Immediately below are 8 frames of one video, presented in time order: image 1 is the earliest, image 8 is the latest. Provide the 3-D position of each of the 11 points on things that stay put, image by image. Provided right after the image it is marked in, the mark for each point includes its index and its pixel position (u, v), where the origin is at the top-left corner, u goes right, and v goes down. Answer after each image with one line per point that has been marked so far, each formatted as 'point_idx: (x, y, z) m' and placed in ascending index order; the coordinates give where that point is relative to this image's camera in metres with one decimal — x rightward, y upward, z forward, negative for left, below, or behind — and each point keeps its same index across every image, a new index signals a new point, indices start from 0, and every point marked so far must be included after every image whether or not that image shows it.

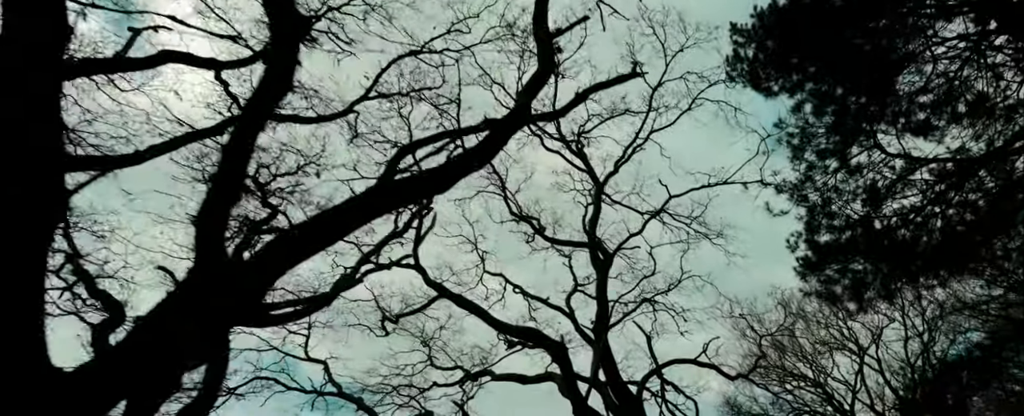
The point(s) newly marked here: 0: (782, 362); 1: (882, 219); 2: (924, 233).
0: (+5.4, -3.0, +12.2) m
1: (+3.4, -0.1, +5.6) m
2: (+4.1, -0.2, +6.1) m
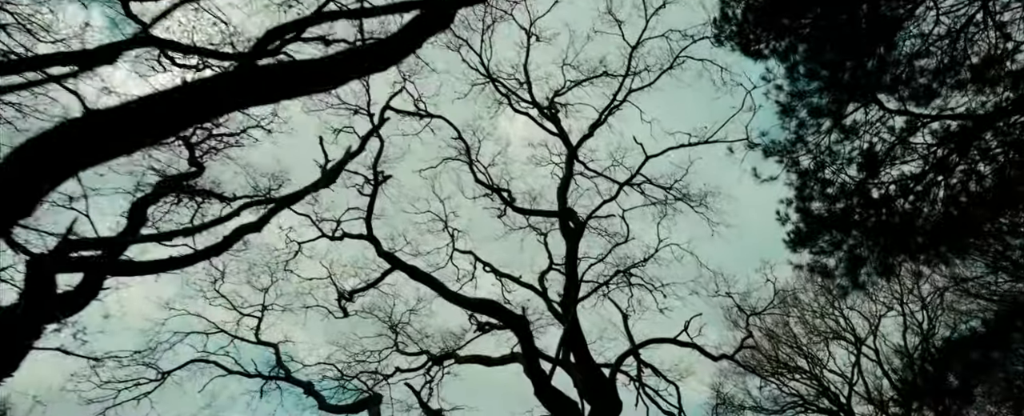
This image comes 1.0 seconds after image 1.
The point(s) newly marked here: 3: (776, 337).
0: (+5.0, -2.7, +11.8) m
1: (+3.1, +0.2, +5.2) m
2: (+3.8, +0.1, +5.7) m
3: (+5.0, -2.4, +11.7) m
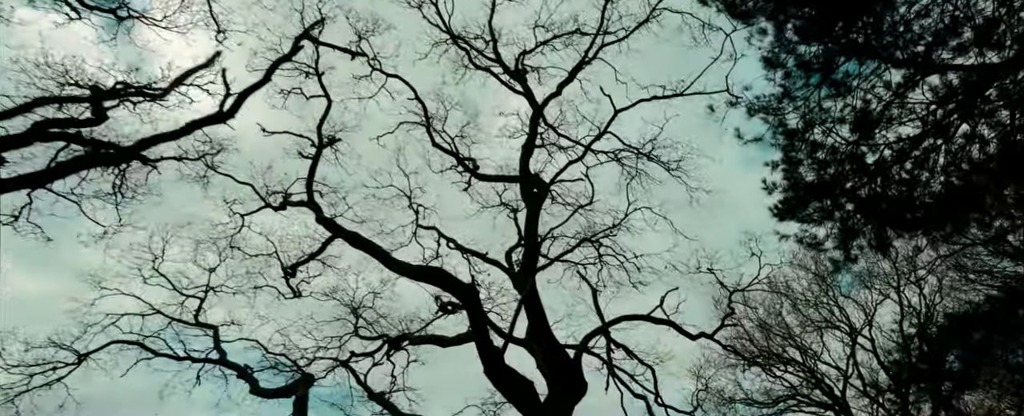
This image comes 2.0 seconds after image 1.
0: (+4.7, -2.5, +11.3) m
1: (+2.8, +0.4, +4.7) m
2: (+3.5, +0.3, +5.2) m
3: (+4.7, -2.2, +11.3) m
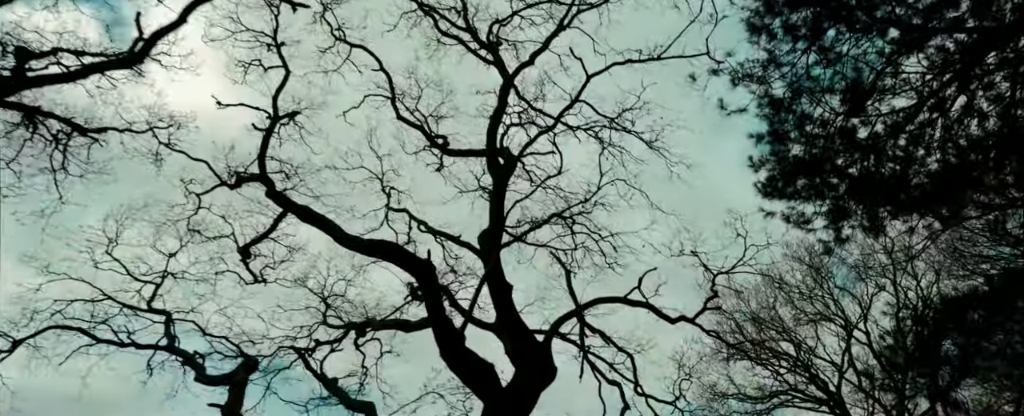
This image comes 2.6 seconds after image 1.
0: (+4.5, -2.3, +11.0) m
1: (+2.6, +0.6, +4.5) m
2: (+3.3, +0.5, +5.0) m
3: (+4.4, -2.0, +11.0) m
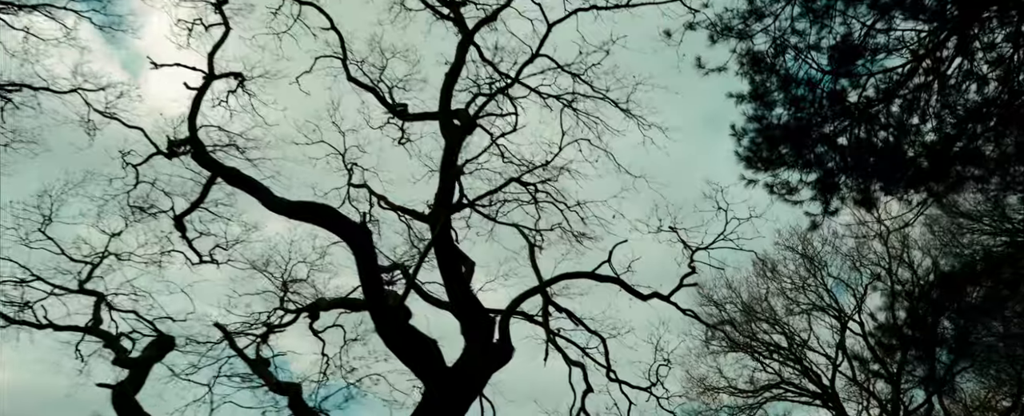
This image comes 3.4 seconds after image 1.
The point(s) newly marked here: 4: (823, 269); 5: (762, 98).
0: (+4.2, -2.1, +10.7) m
1: (+2.3, +0.8, +4.1) m
2: (+3.0, +0.7, +4.6) m
3: (+4.2, -1.8, +10.7) m
4: (+5.3, -1.0, +10.4) m
5: (+2.1, +0.9, +5.0) m
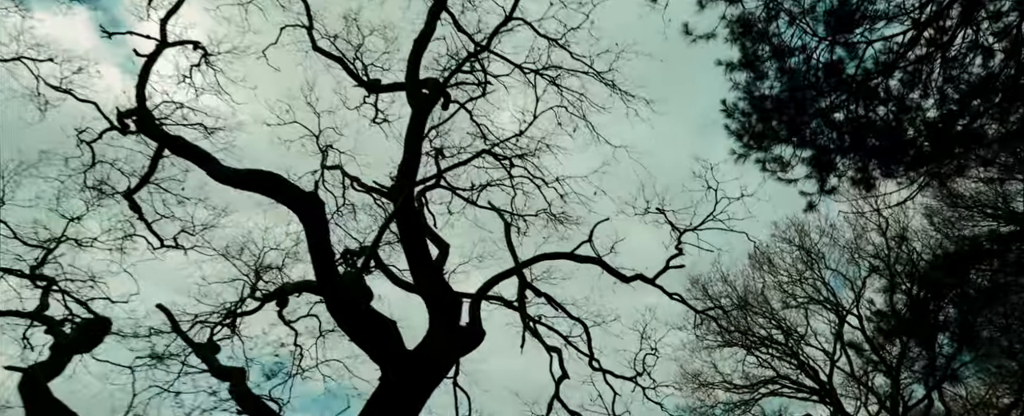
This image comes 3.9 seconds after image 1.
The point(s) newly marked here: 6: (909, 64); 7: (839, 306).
0: (+4.0, -2.0, +10.5) m
1: (+2.2, +1.0, +3.9) m
2: (+2.9, +0.8, +4.4) m
3: (+4.0, -1.6, +10.4) m
4: (+5.1, -0.9, +10.2) m
5: (+1.9, +1.0, +4.8) m
6: (+2.8, +1.0, +4.4) m
7: (+5.8, -1.8, +10.8) m
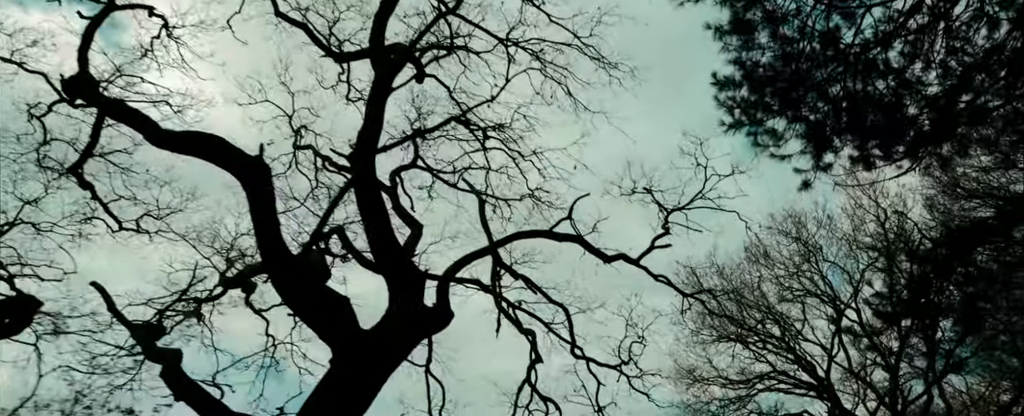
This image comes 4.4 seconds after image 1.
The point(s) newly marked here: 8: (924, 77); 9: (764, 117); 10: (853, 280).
0: (+3.9, -1.8, +10.3) m
1: (+2.0, +1.1, +3.7) m
2: (+2.7, +1.0, +4.2) m
3: (+3.8, -1.5, +10.2) m
4: (+5.0, -0.8, +10.0) m
5: (+1.8, +1.1, +4.5) m
6: (+2.7, +1.2, +4.2) m
7: (+5.6, -1.6, +10.6) m
8: (+2.8, +0.9, +4.1) m
9: (+1.9, +0.6, +4.6) m
10: (+5.5, -1.2, +9.9) m
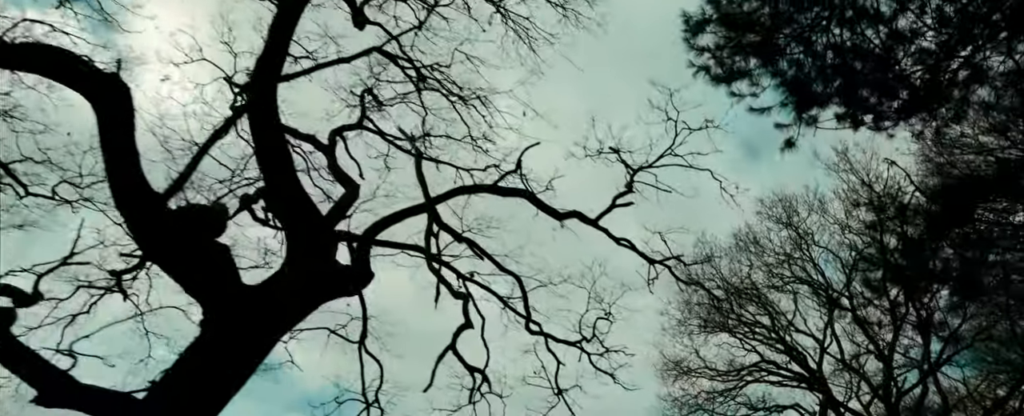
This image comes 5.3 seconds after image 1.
0: (+3.5, -1.6, +9.9) m
1: (+1.7, +1.3, +3.3) m
2: (+2.4, +1.2, +3.8) m
3: (+3.5, -1.3, +9.8) m
4: (+4.7, -0.5, +9.6) m
5: (+1.5, +1.4, +4.1) m
6: (+2.4, +1.4, +3.8) m
7: (+5.3, -1.4, +10.3) m
8: (+2.5, +1.1, +3.8) m
9: (+1.6, +0.9, +4.2) m
10: (+5.2, -1.0, +9.5) m
